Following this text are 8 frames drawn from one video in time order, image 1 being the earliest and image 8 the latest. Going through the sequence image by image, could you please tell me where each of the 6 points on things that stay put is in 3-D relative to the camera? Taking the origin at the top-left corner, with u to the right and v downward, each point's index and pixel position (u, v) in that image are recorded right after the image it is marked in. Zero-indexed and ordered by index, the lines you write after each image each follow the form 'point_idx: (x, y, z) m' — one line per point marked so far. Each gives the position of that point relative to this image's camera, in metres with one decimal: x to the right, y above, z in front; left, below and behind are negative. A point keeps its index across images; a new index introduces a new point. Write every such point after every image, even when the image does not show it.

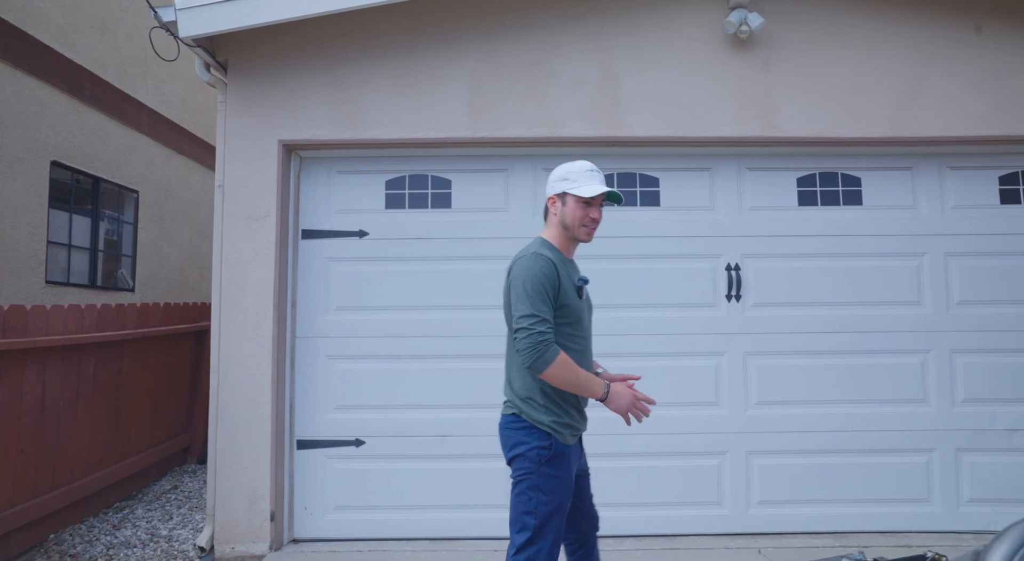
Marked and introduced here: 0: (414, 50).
0: (-0.6, +1.4, +3.7) m
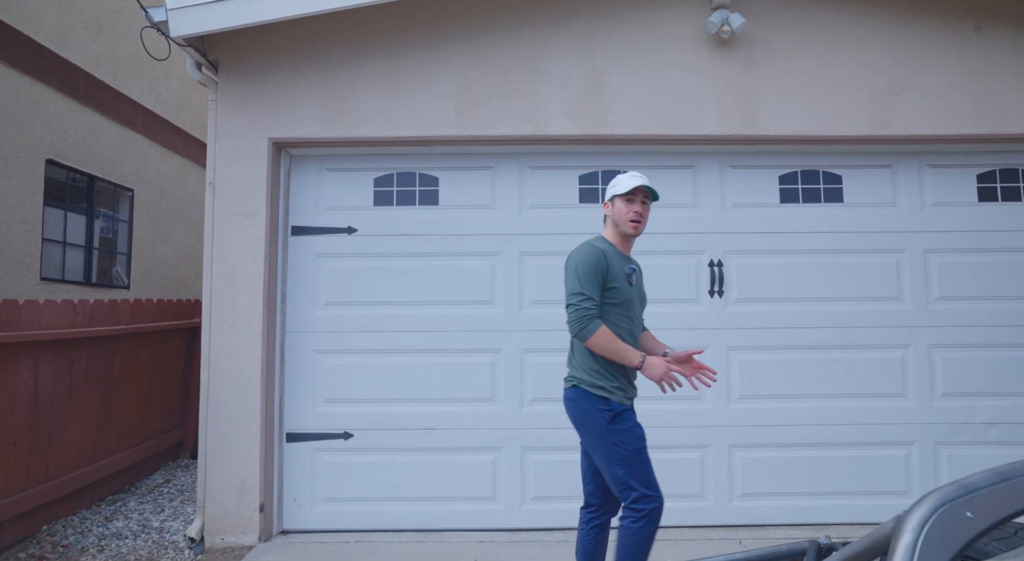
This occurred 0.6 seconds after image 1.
0: (-0.7, +1.4, +3.7) m
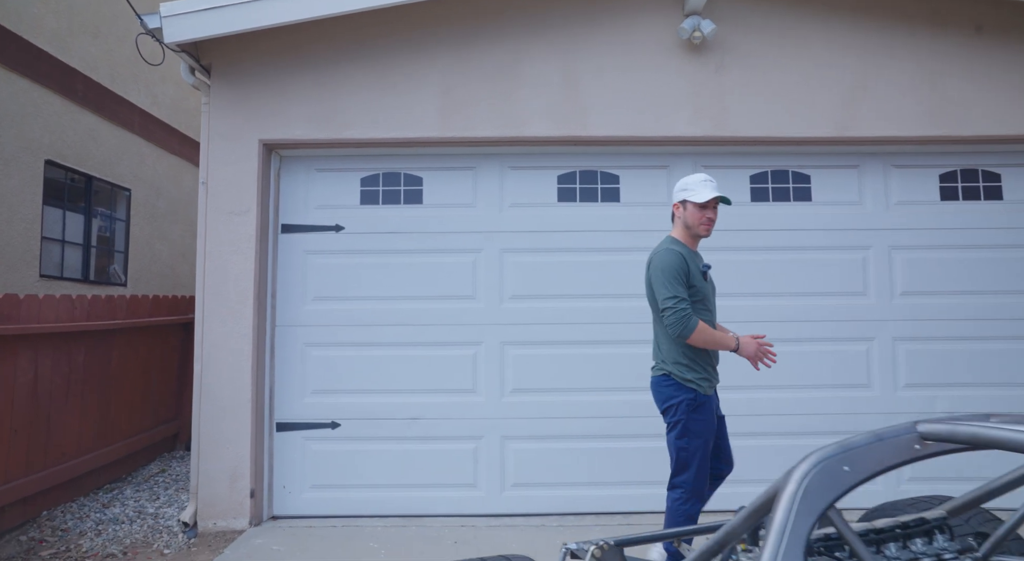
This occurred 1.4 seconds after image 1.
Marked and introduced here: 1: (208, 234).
0: (-0.8, +1.5, +3.9) m
1: (-1.9, +0.3, +3.8) m
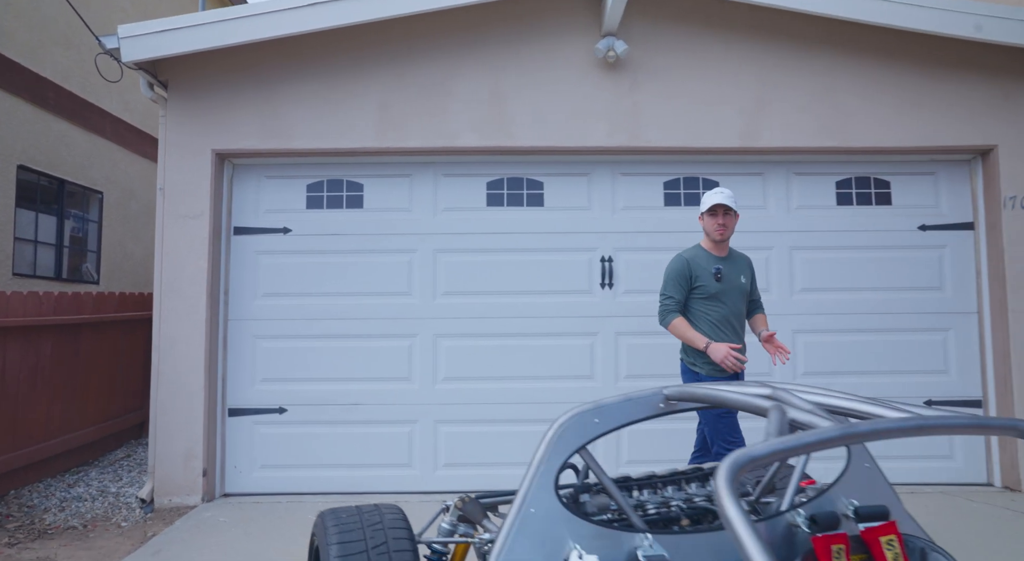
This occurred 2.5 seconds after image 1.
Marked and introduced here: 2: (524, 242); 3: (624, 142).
0: (-1.3, +1.5, +4.3) m
1: (-2.4, +0.3, +4.2) m
2: (+0.1, +0.3, +4.4) m
3: (+0.8, +1.0, +4.3) m
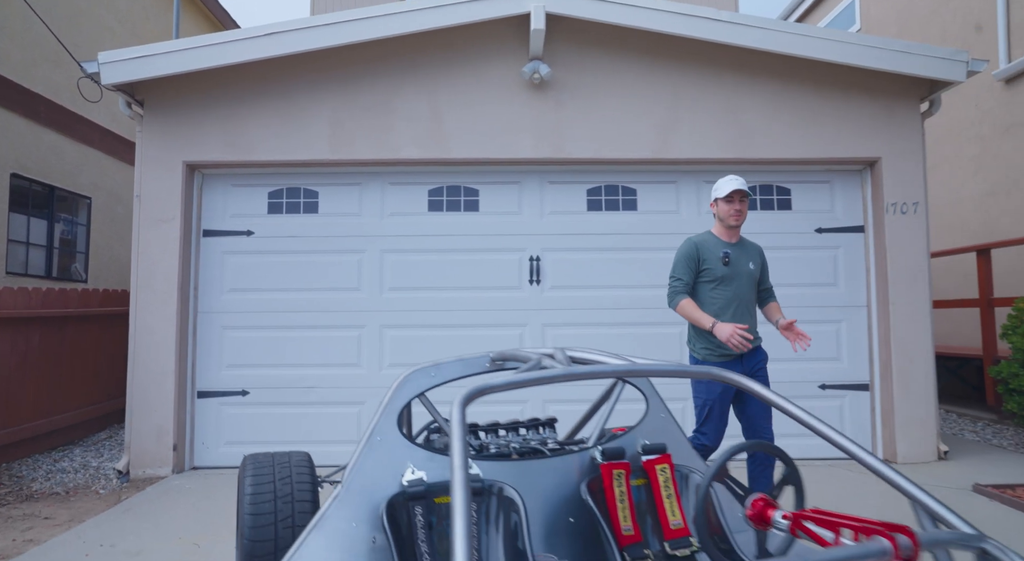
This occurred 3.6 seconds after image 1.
0: (-1.8, +1.5, +4.8) m
1: (-2.9, +0.3, +4.7) m
2: (-0.4, +0.3, +4.9) m
3: (+0.3, +1.0, +4.8) m
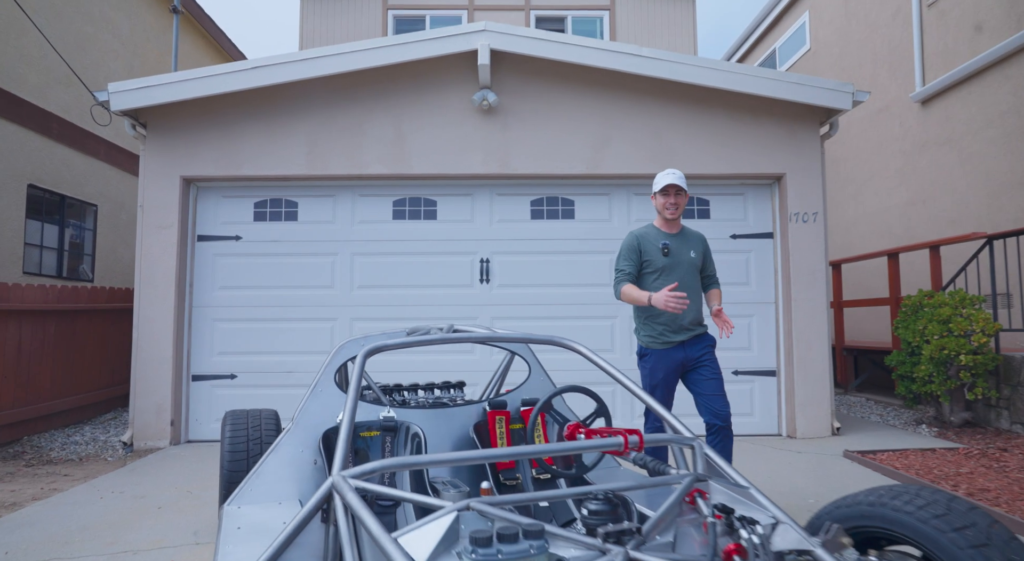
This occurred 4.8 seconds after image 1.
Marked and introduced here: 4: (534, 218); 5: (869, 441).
0: (-2.2, +1.5, +5.6) m
1: (-3.4, +0.4, +5.5) m
2: (-0.9, +0.3, +5.6) m
3: (-0.1, +1.0, +5.6) m
4: (+0.2, +0.6, +5.7) m
5: (+3.1, -1.4, +5.2) m
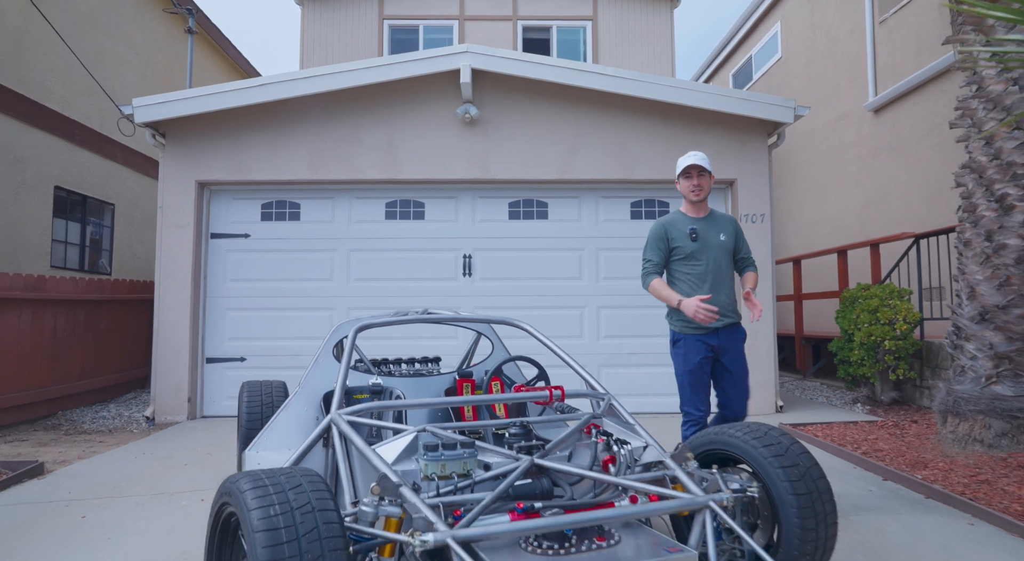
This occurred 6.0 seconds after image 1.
0: (-2.5, +1.6, +6.2) m
1: (-3.6, +0.4, +6.1) m
2: (-1.1, +0.4, +6.3) m
3: (-0.4, +1.1, +6.2) m
4: (0.0, +0.7, +6.4) m
5: (+2.9, -1.3, +5.9) m
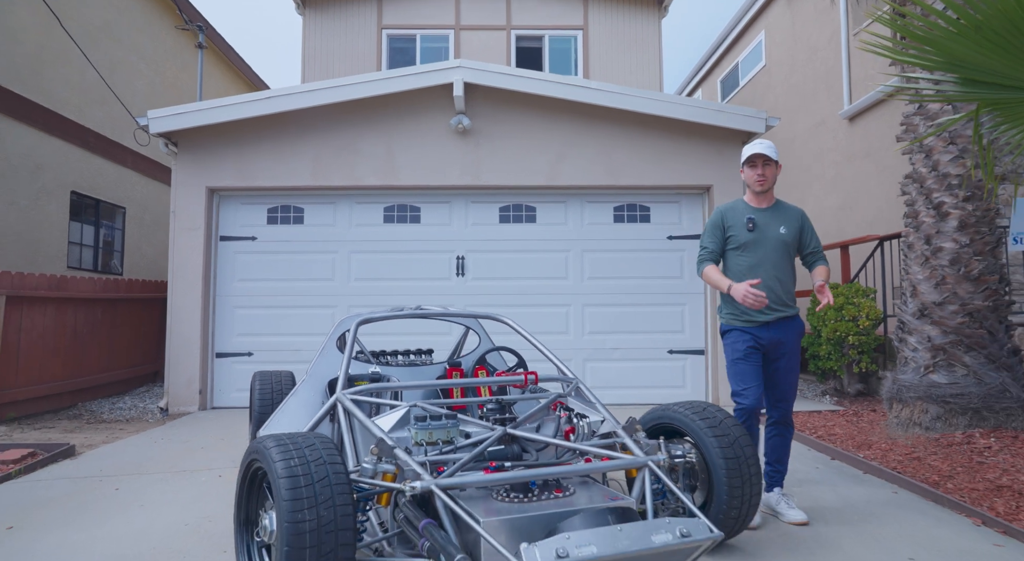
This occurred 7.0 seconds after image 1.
0: (-2.6, +1.6, +6.6) m
1: (-3.7, +0.4, +6.6) m
2: (-1.2, +0.4, +6.7) m
3: (-0.5, +1.1, +6.7) m
4: (-0.1, +0.7, +6.8) m
5: (+2.8, -1.3, +6.3) m
